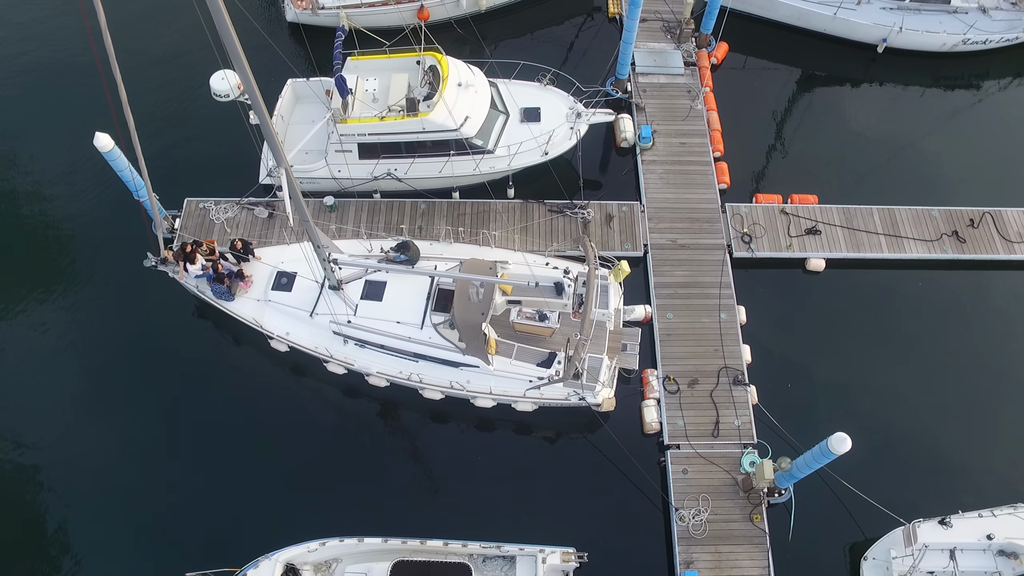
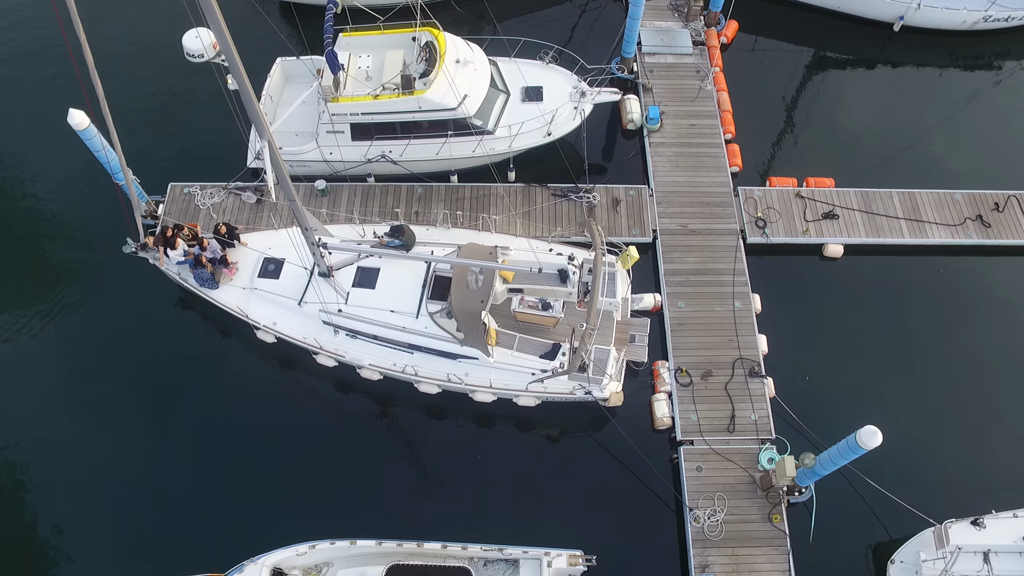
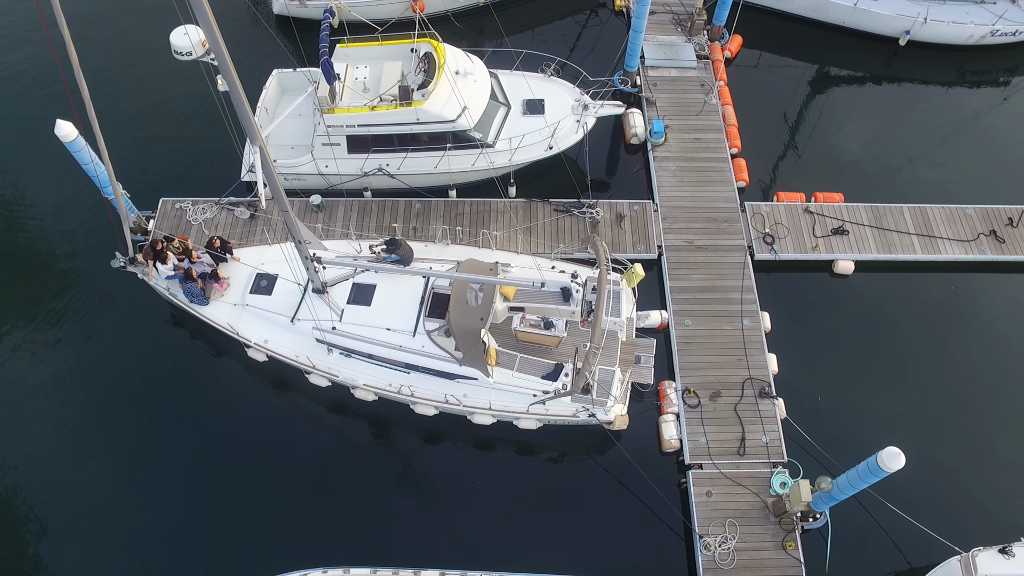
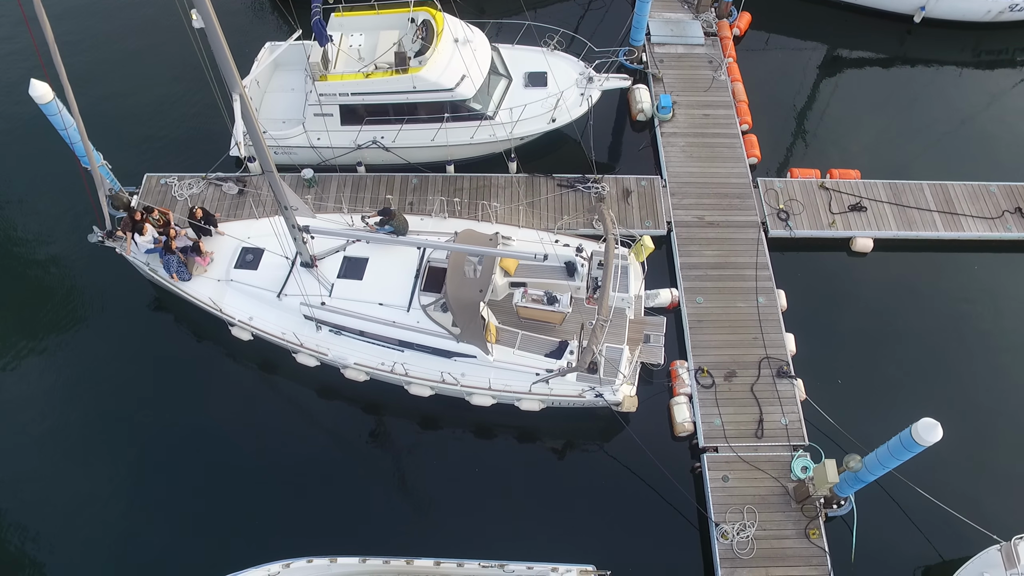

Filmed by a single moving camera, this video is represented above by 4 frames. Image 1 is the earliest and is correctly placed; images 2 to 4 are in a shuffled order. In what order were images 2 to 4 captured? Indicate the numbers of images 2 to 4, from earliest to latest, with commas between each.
2, 3, 4
